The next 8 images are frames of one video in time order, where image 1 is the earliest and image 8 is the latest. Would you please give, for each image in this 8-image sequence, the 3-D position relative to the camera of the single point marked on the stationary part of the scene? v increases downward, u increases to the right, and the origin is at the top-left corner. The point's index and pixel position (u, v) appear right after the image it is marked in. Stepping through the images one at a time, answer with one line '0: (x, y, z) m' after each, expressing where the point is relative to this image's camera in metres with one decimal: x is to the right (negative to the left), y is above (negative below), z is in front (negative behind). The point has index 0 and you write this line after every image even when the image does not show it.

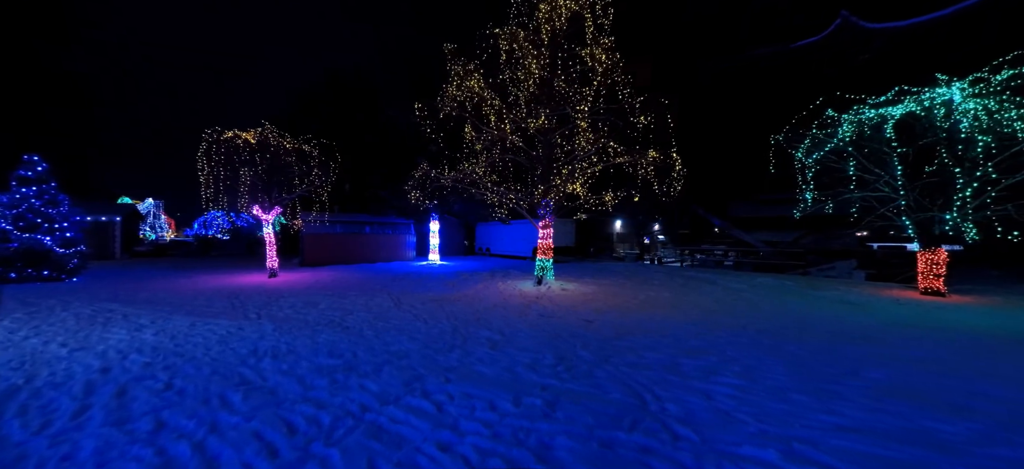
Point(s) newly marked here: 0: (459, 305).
0: (-1.3, -1.7, +9.0) m
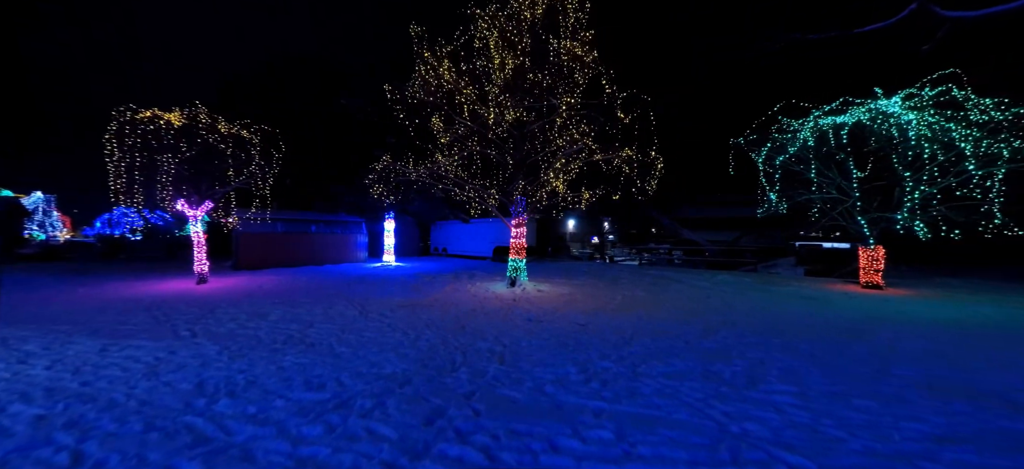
0: (-1.8, -1.7, +8.2) m
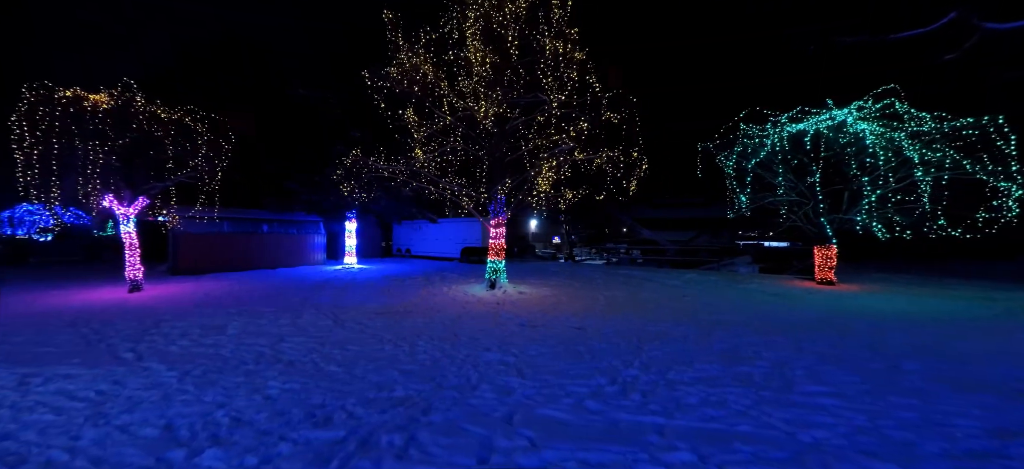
0: (-2.0, -1.7, +7.6) m
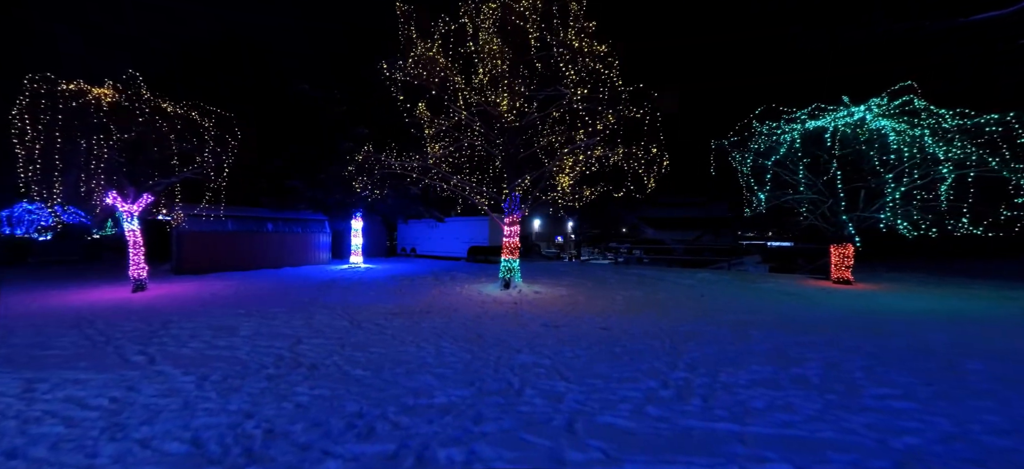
0: (-1.6, -1.7, +7.3) m
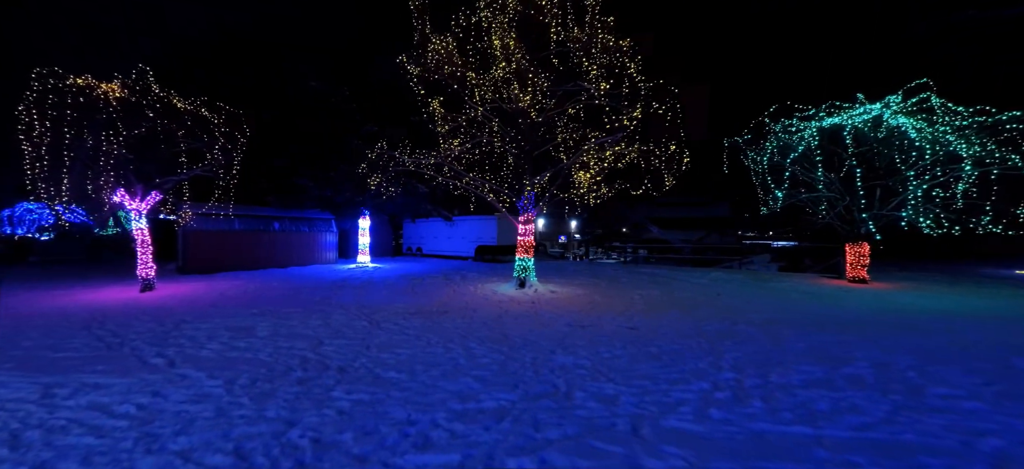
0: (-1.1, -1.6, +7.1) m
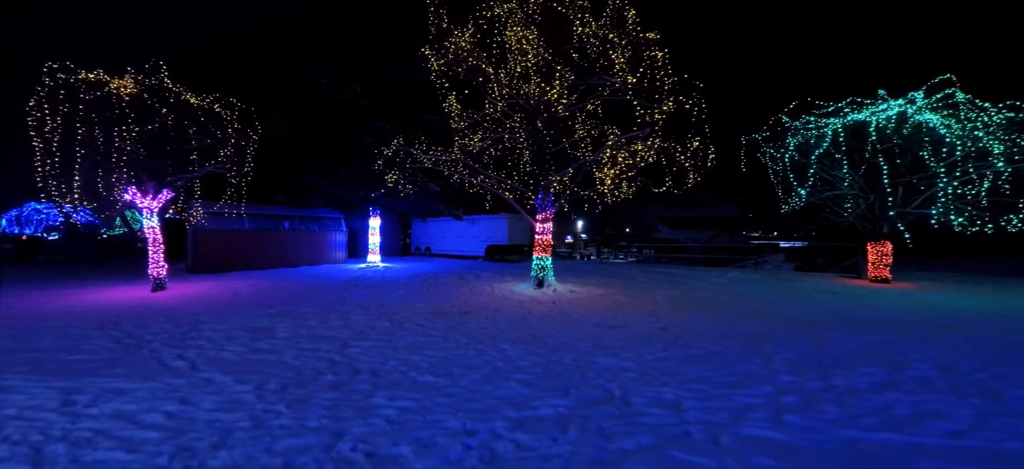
0: (-0.7, -1.6, +6.9) m
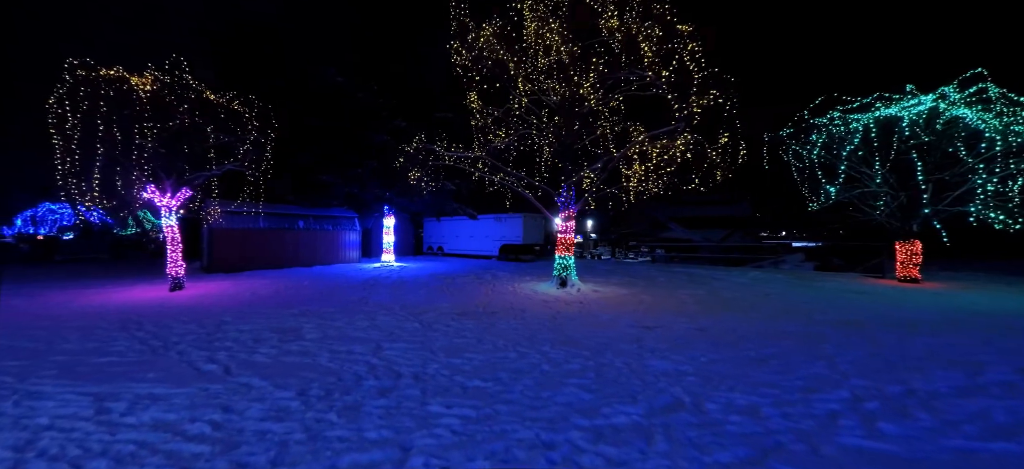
0: (-0.1, -1.5, +6.6) m
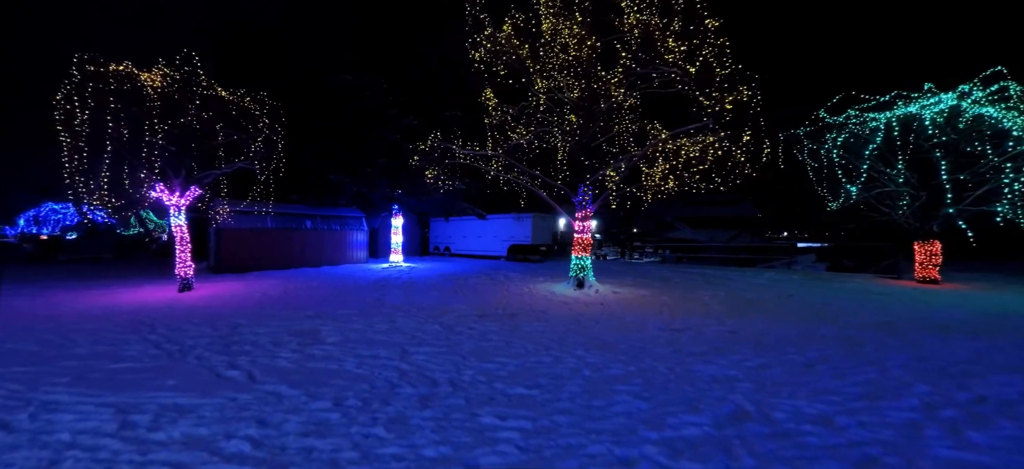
0: (+0.3, -1.5, +6.4) m
